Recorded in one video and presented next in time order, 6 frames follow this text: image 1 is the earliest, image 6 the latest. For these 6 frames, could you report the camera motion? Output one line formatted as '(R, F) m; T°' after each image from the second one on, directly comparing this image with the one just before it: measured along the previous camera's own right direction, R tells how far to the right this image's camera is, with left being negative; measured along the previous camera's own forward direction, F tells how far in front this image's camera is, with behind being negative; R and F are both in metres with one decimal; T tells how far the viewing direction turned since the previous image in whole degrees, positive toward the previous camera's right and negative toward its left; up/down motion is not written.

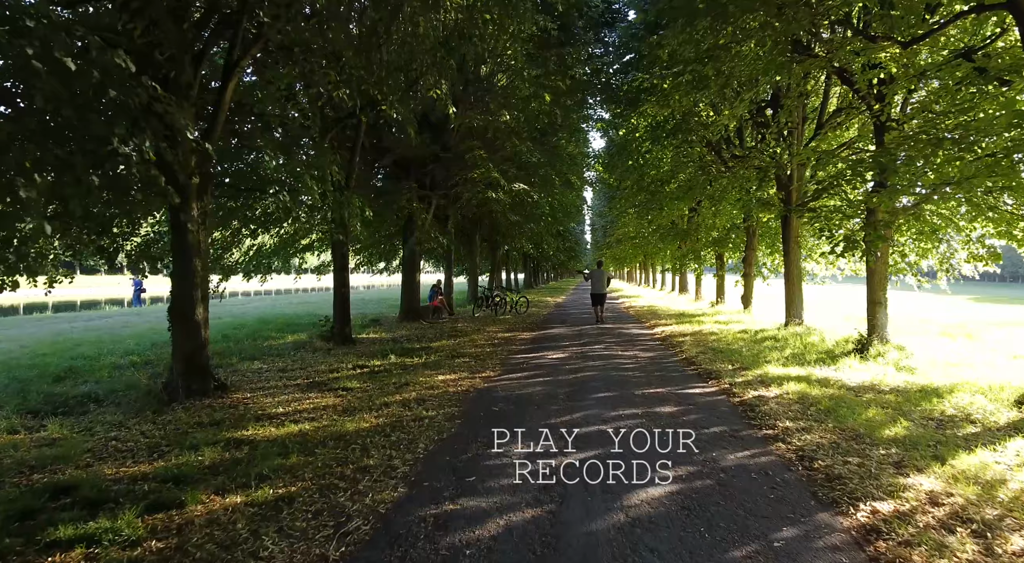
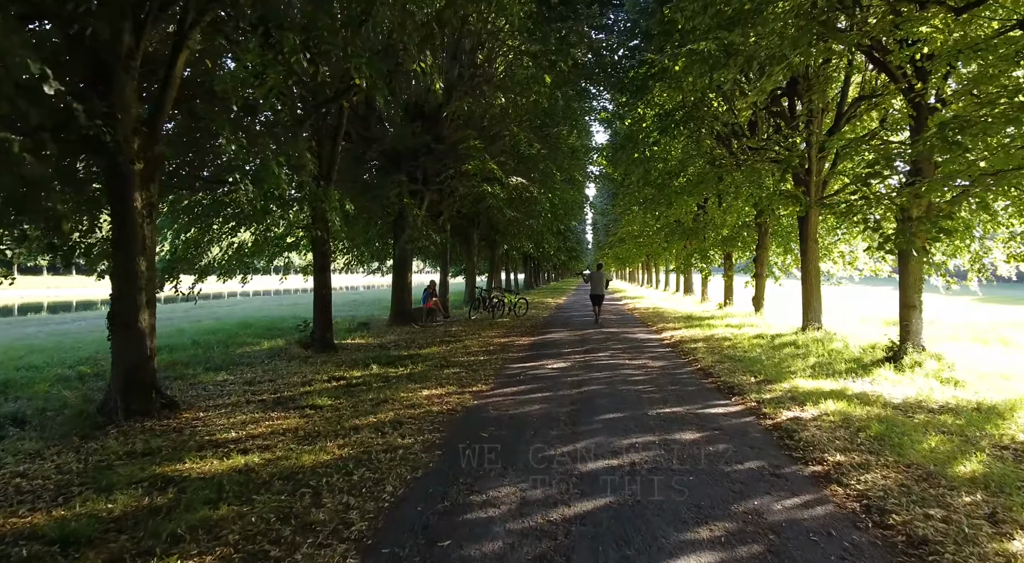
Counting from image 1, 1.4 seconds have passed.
(+0.1, +1.1) m; 0°
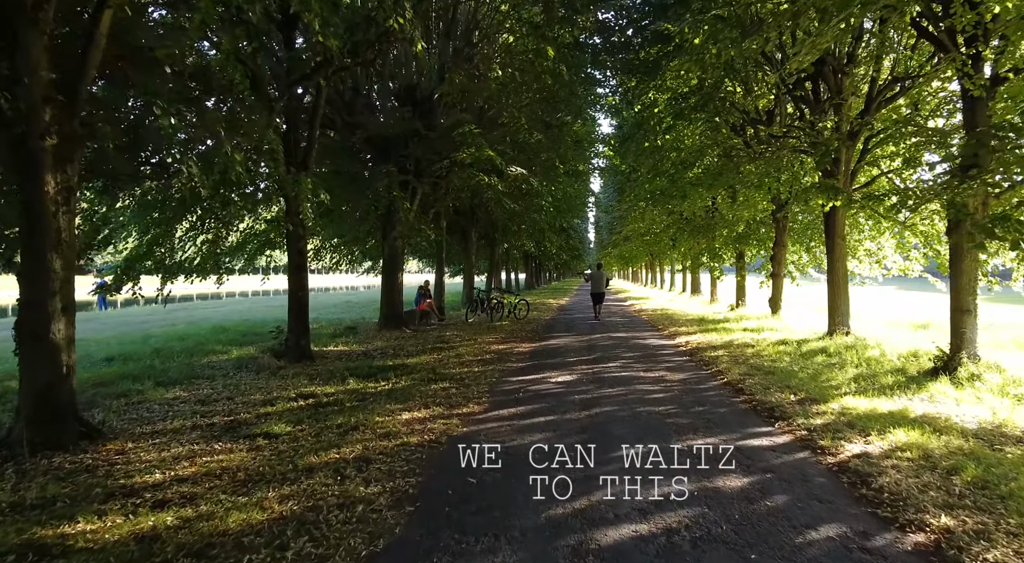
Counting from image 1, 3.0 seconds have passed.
(0.0, +1.2) m; 0°
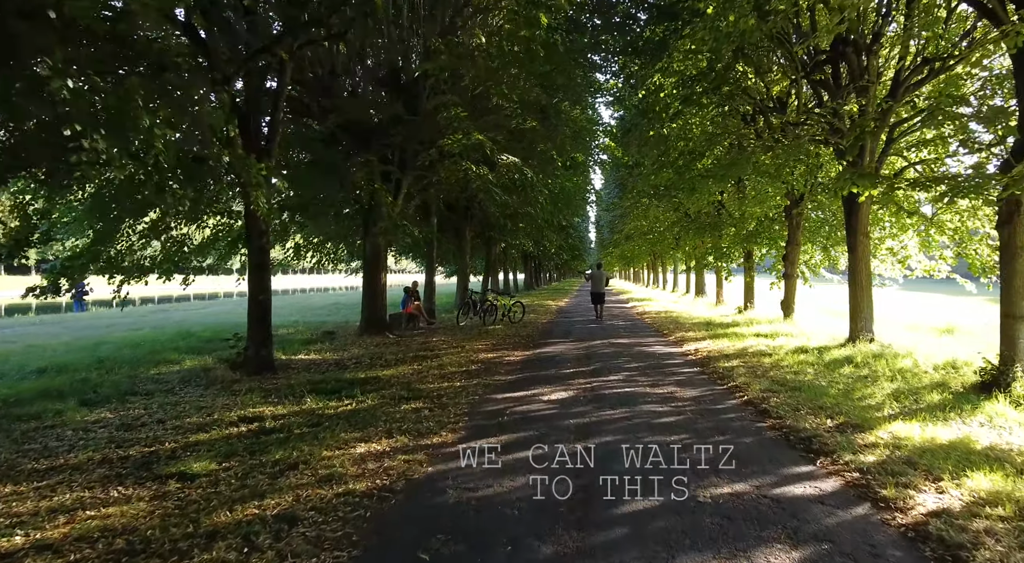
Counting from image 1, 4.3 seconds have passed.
(+0.2, +1.1) m; 0°
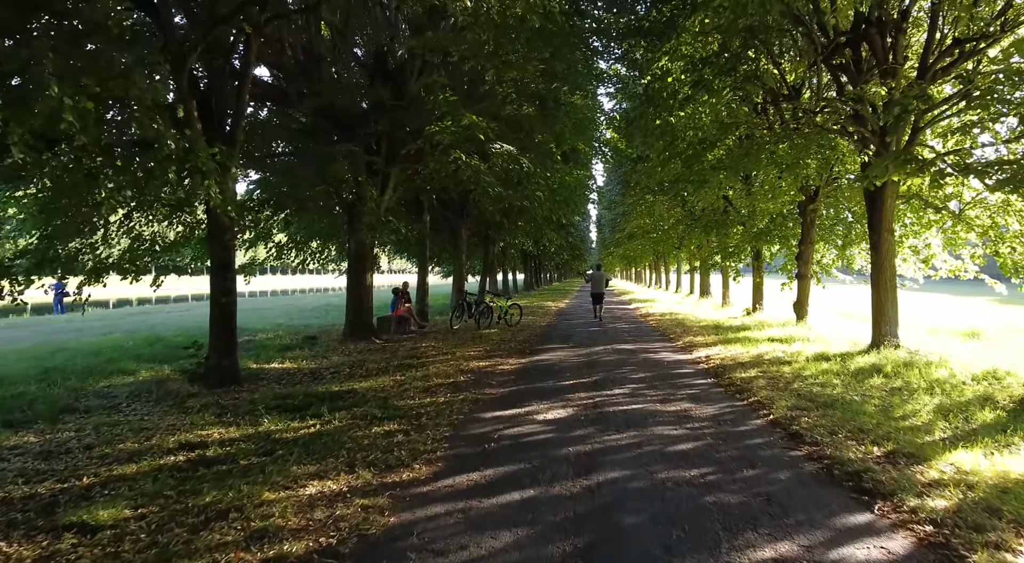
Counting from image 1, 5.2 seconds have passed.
(+0.1, +0.9) m; 0°
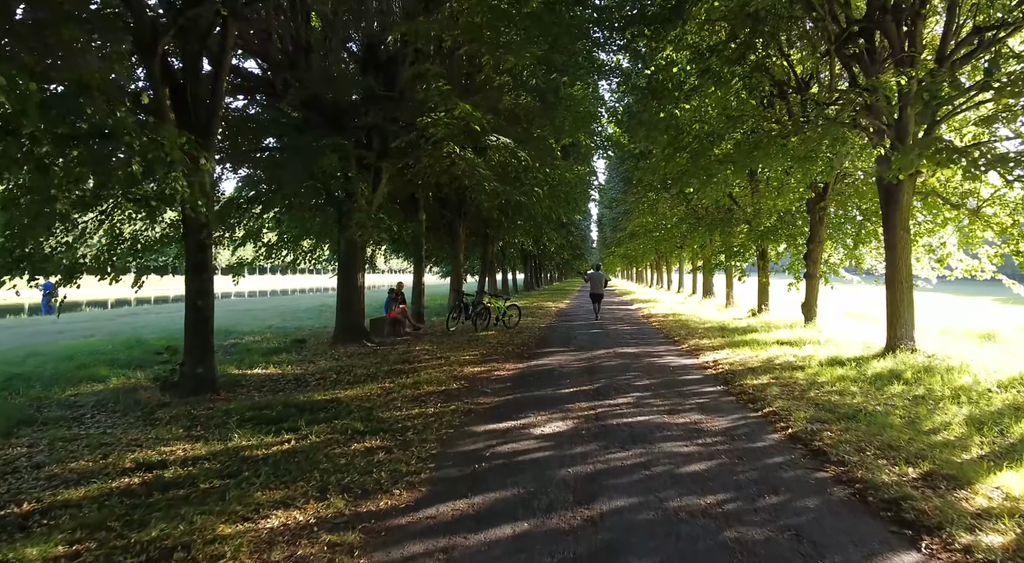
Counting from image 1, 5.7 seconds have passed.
(+0.1, +0.5) m; 0°
